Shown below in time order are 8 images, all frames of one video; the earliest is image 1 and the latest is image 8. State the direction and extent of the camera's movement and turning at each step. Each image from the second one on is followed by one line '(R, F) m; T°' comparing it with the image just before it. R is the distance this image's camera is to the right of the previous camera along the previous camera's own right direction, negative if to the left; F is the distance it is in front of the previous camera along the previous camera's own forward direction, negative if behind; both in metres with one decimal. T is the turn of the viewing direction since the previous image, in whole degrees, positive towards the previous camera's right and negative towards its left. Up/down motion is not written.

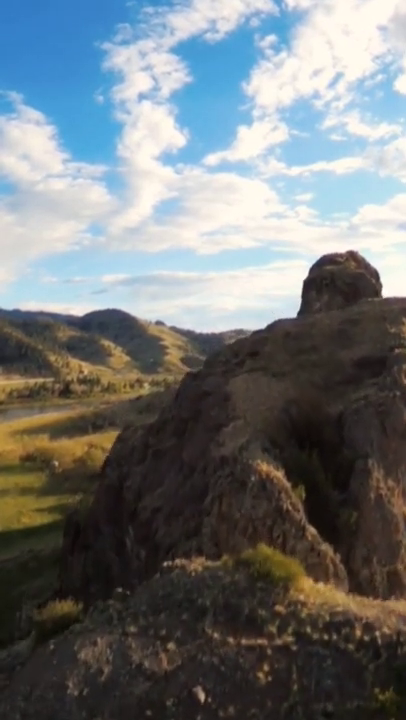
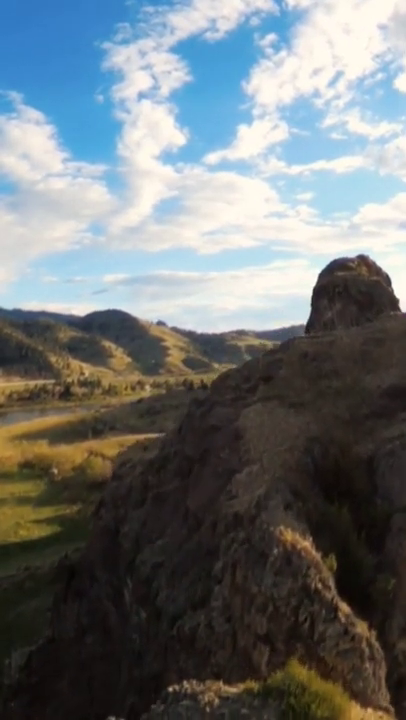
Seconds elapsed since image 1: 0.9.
(-0.1, +1.0) m; 0°
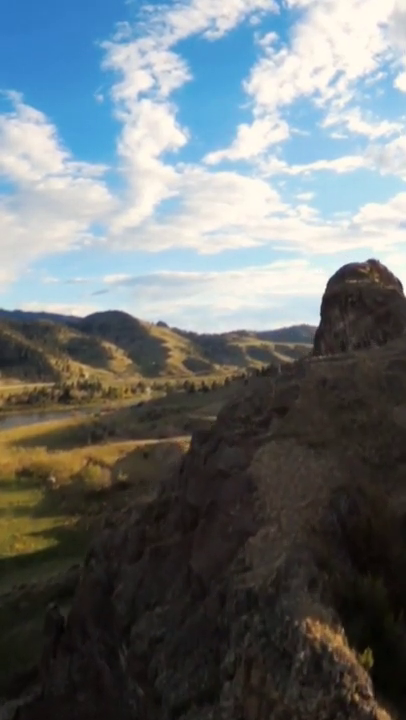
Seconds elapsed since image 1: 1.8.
(0.0, +1.0) m; 0°
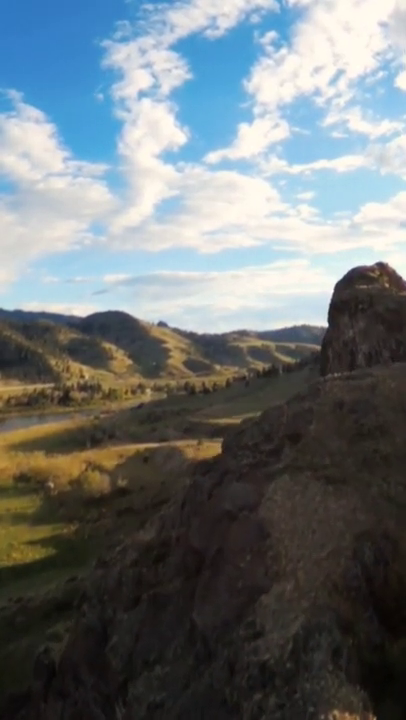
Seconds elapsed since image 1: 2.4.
(0.0, +0.6) m; 0°
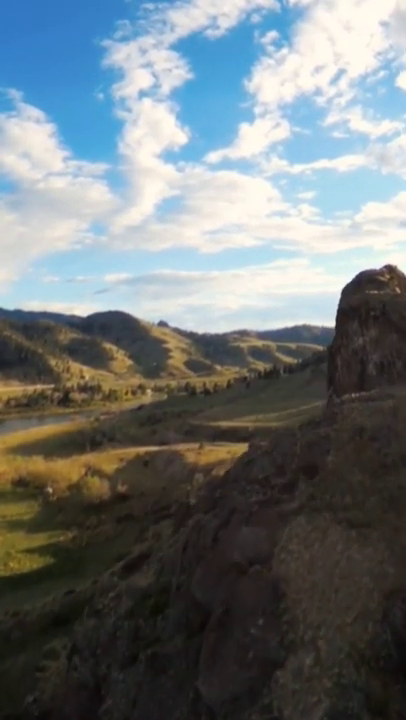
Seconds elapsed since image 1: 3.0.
(0.0, +0.7) m; 0°
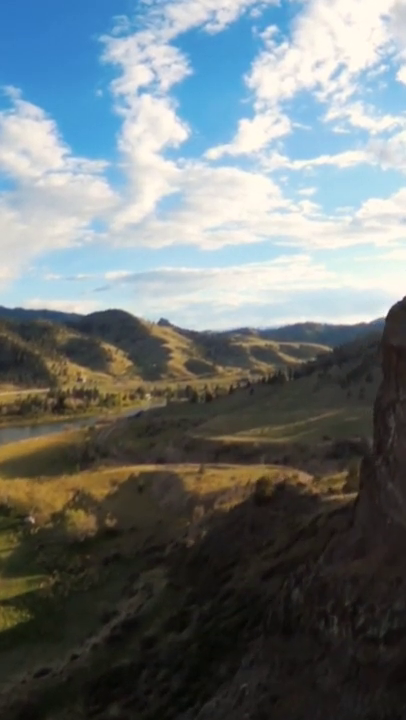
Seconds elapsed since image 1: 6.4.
(0.0, +3.9) m; 0°
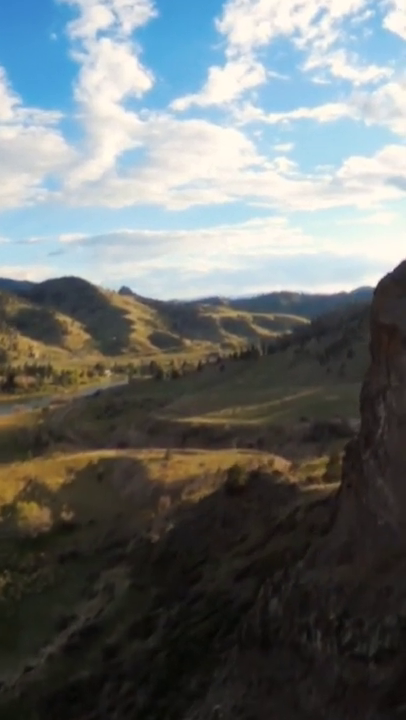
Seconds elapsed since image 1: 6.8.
(+0.2, +7.8) m; +2°
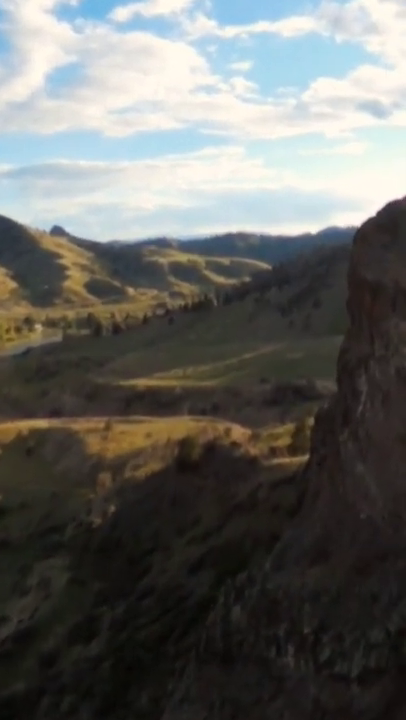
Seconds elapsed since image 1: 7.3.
(+0.1, +10.1) m; +4°
